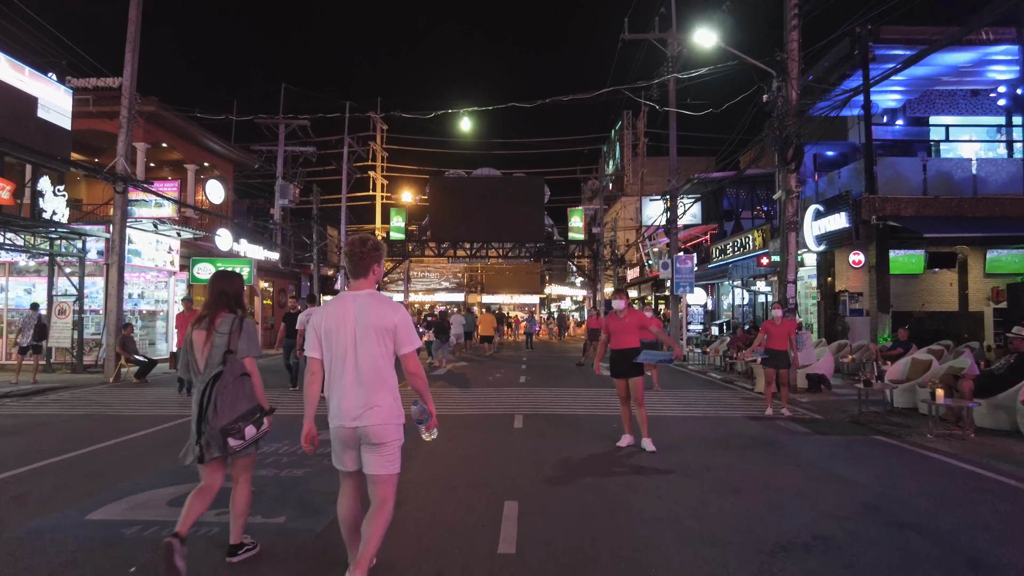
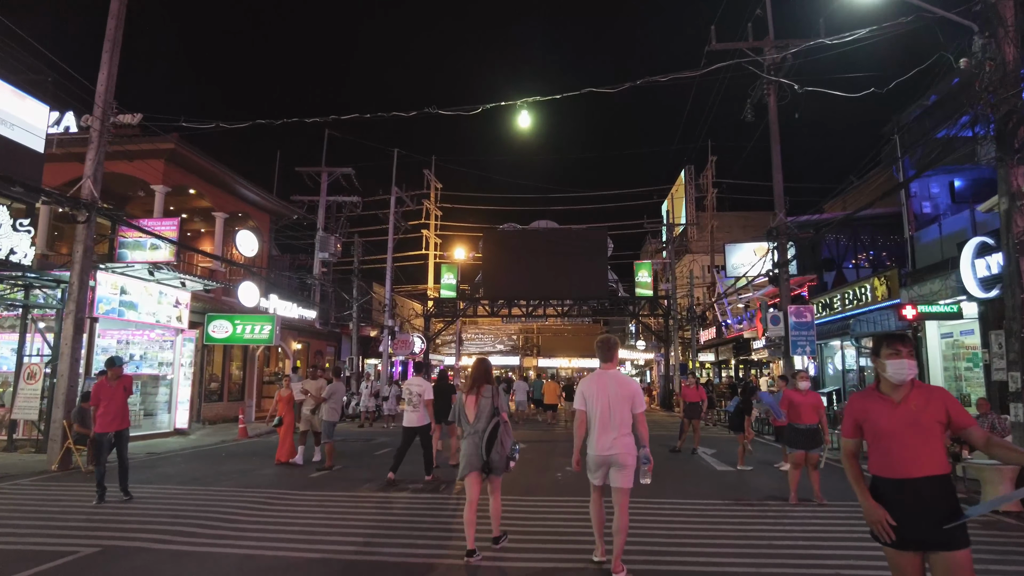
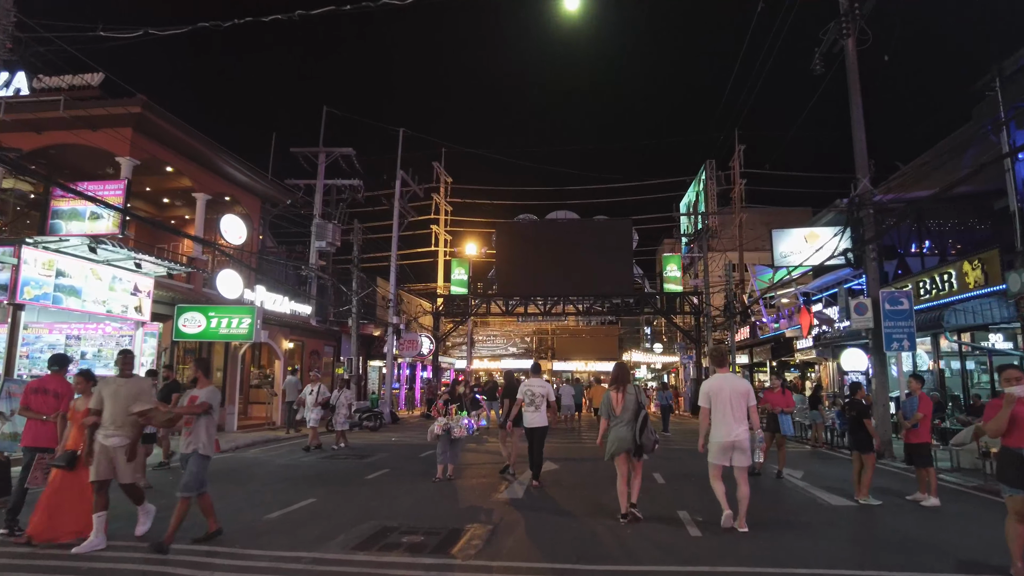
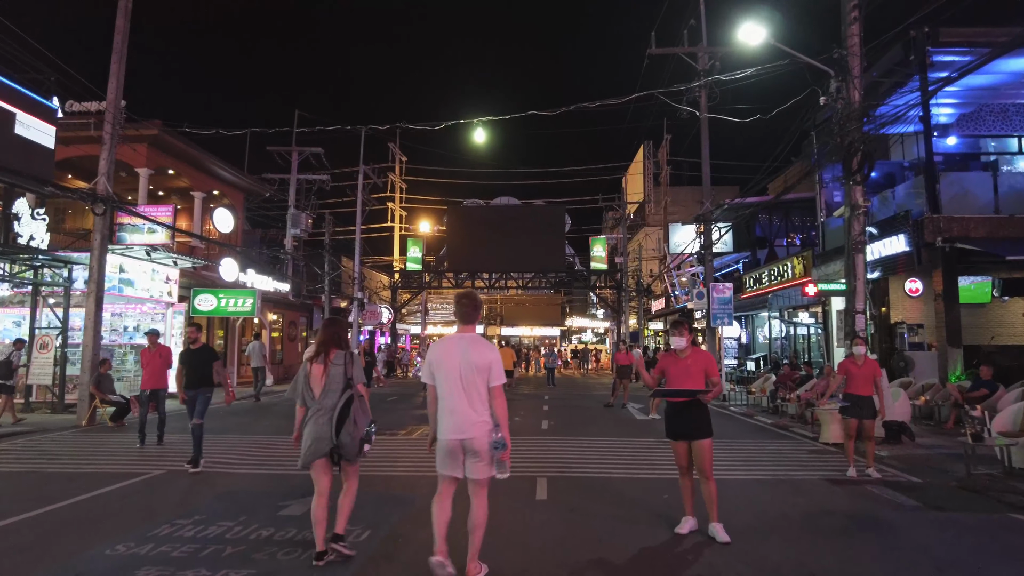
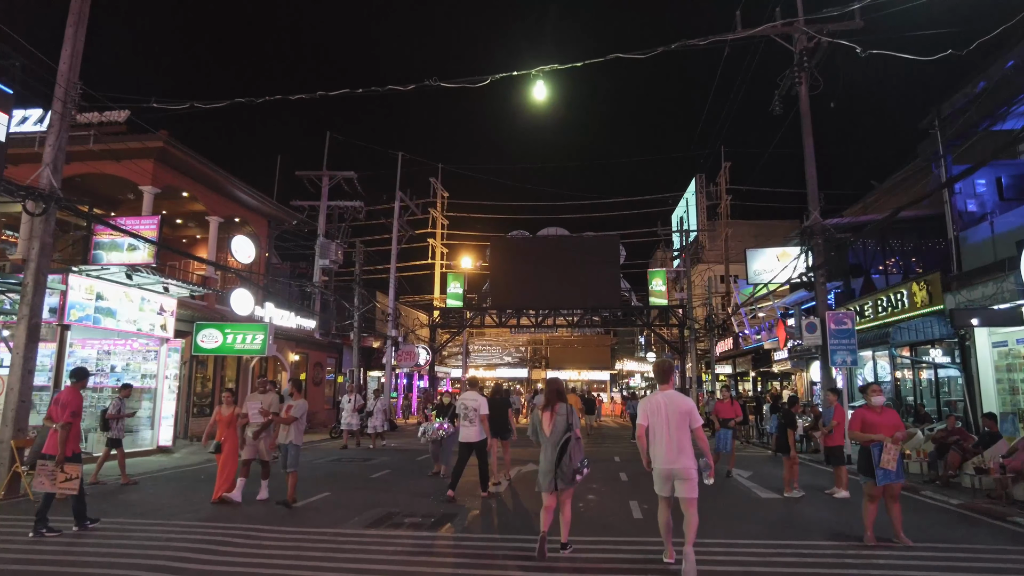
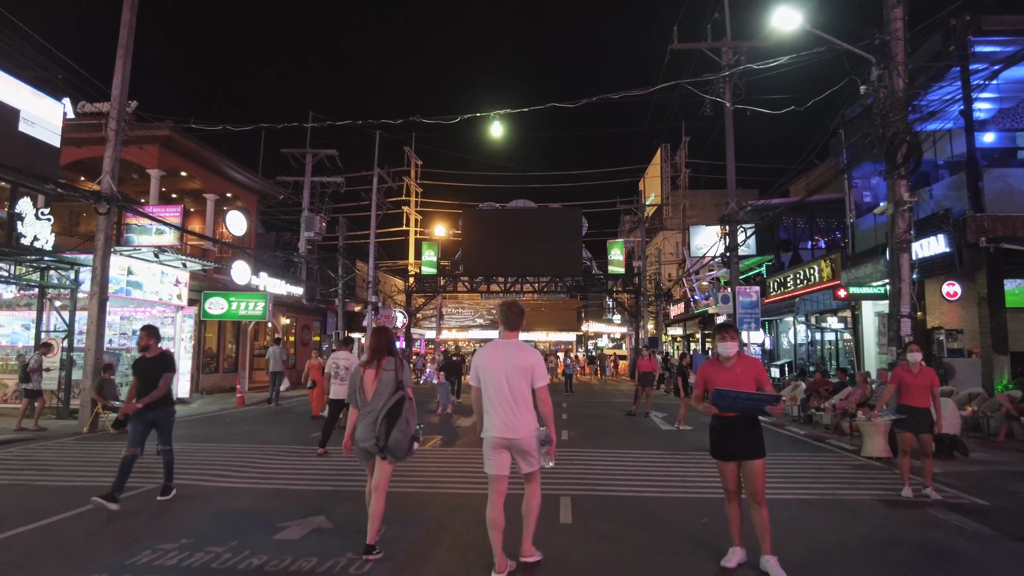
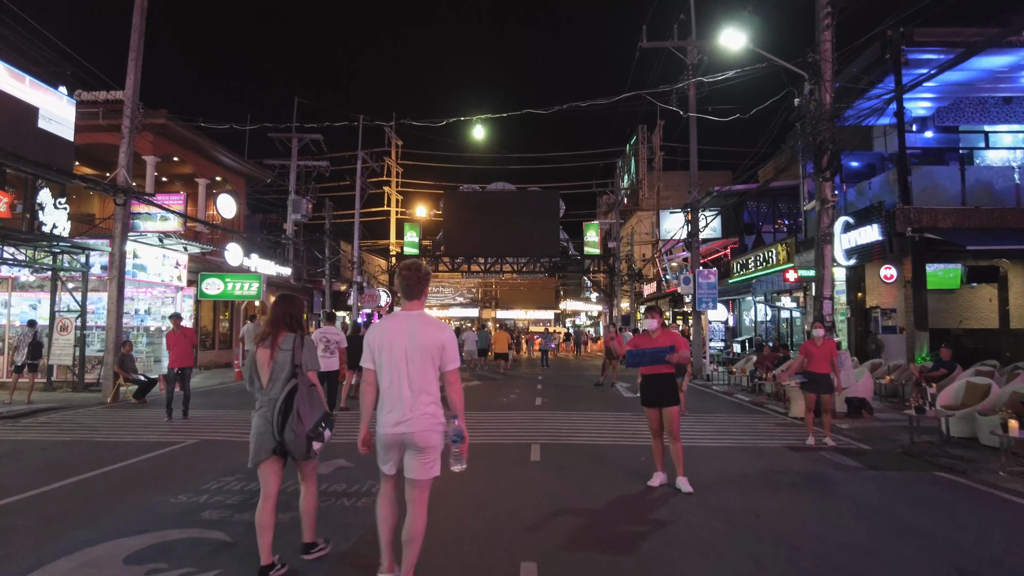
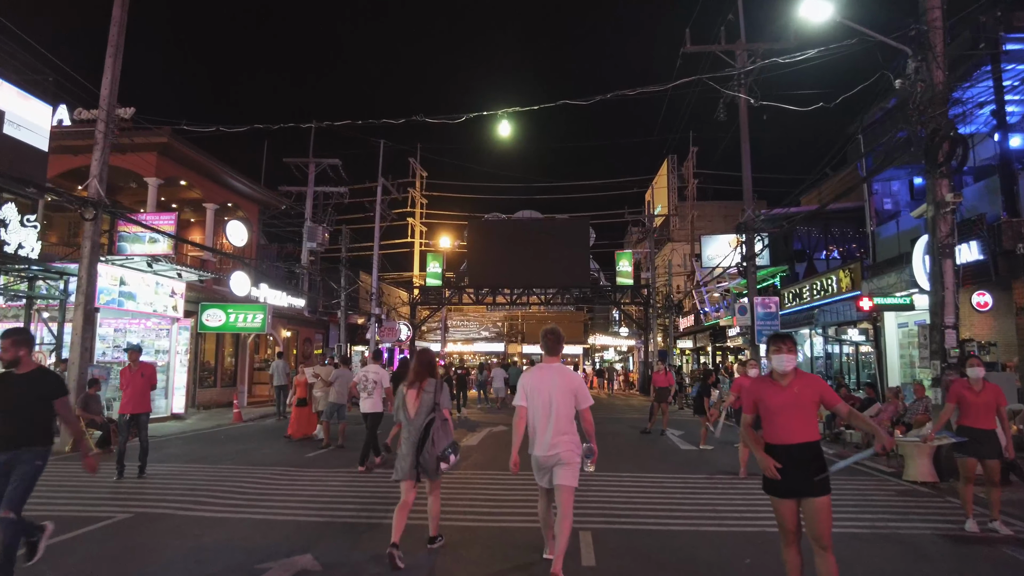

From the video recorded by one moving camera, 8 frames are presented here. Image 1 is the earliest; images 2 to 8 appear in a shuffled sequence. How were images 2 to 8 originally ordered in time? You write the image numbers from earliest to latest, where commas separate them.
7, 4, 6, 8, 2, 5, 3
